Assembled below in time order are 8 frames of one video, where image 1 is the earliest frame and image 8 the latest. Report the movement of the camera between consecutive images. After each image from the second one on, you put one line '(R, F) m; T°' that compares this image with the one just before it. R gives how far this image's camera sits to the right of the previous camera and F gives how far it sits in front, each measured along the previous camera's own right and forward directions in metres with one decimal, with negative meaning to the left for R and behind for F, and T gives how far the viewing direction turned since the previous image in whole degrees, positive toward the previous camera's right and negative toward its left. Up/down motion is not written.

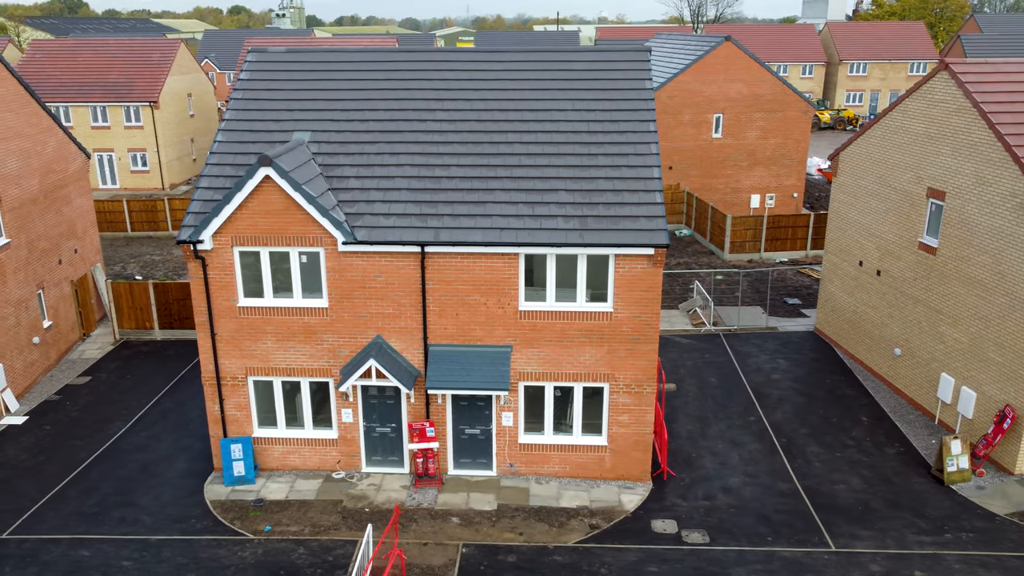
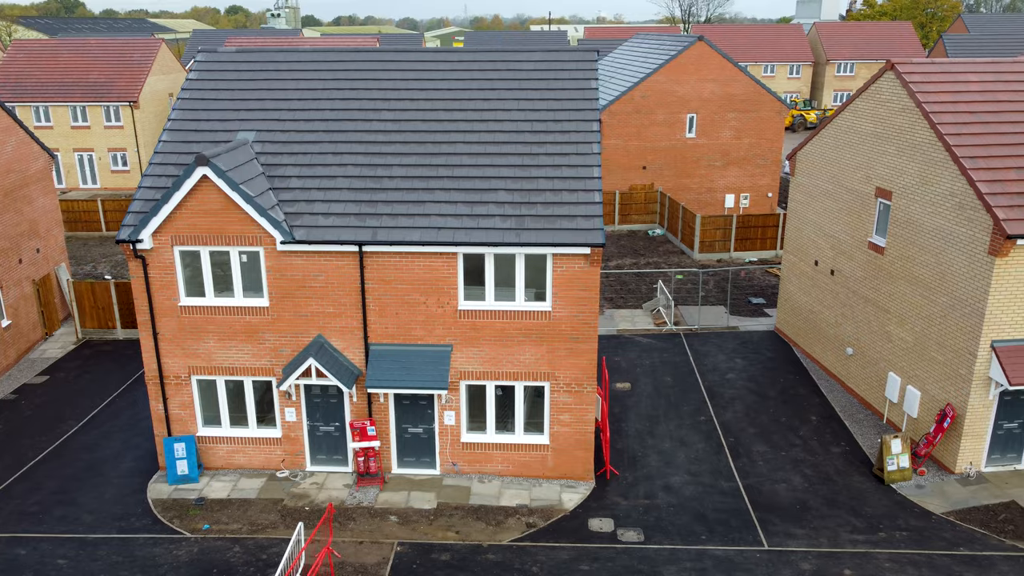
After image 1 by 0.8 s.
(+1.2, 0.0) m; 0°
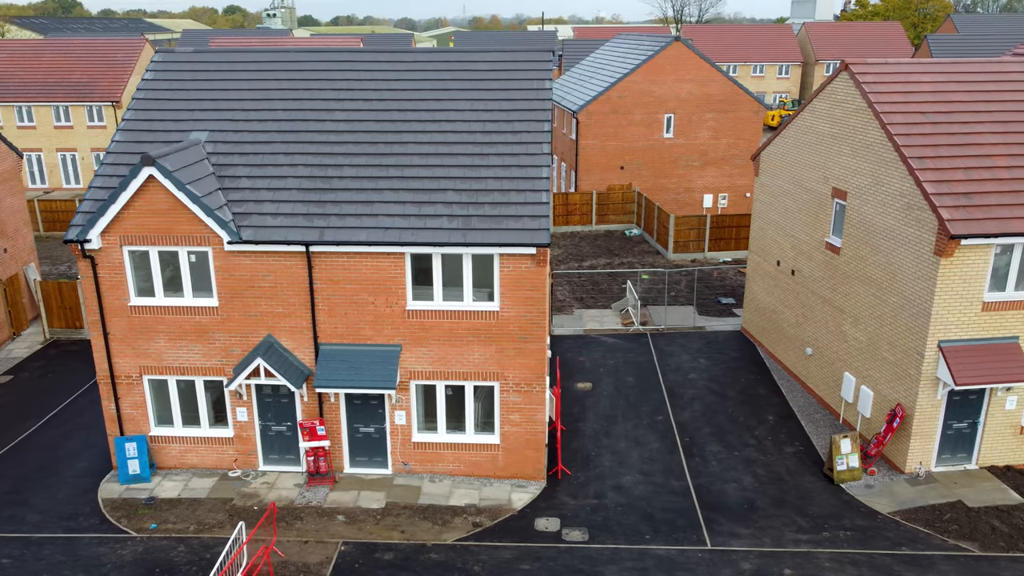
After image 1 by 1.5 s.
(+1.0, 0.0) m; 0°
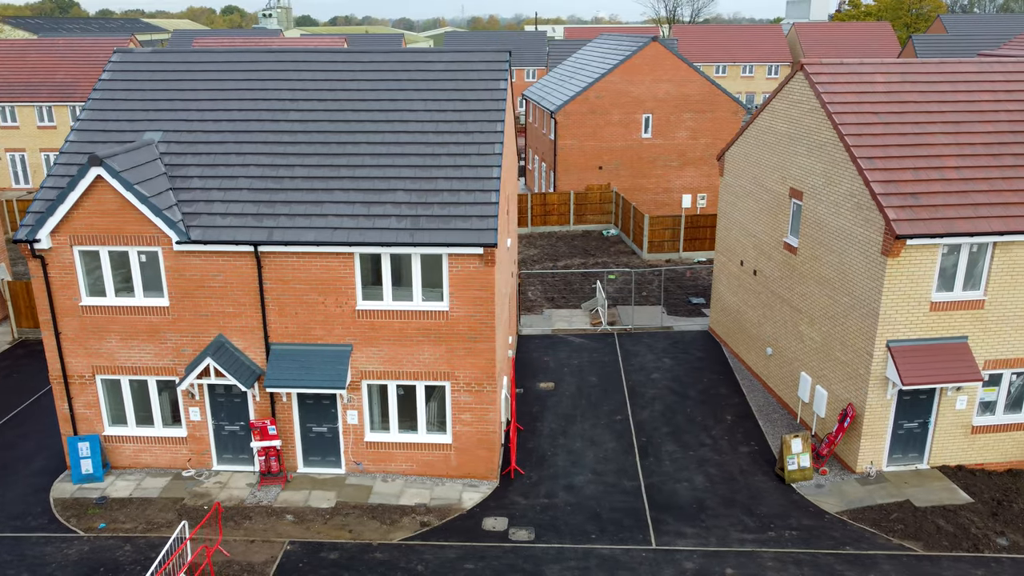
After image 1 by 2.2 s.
(+1.0, 0.0) m; 0°
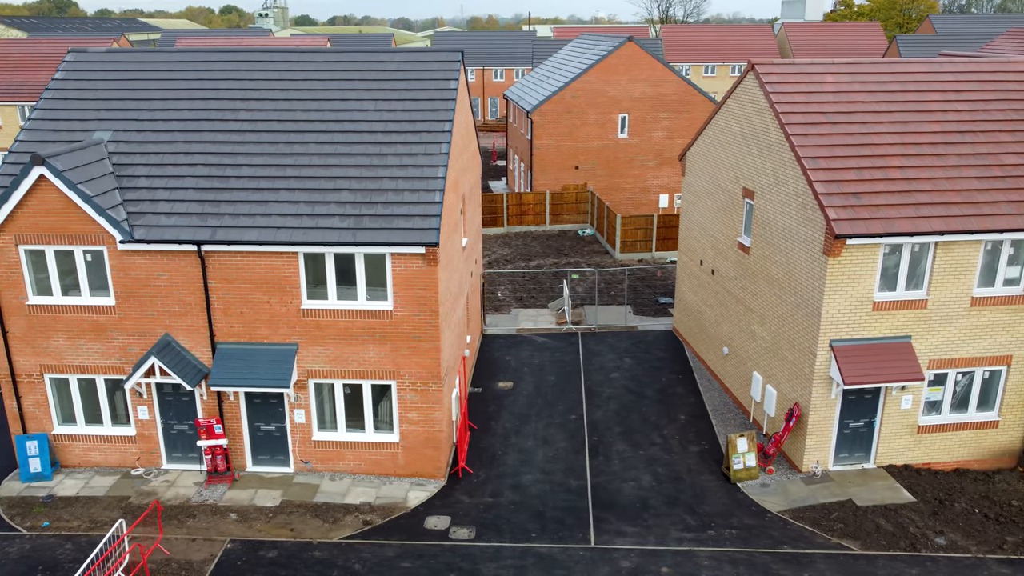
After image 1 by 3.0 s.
(+1.1, 0.0) m; 0°
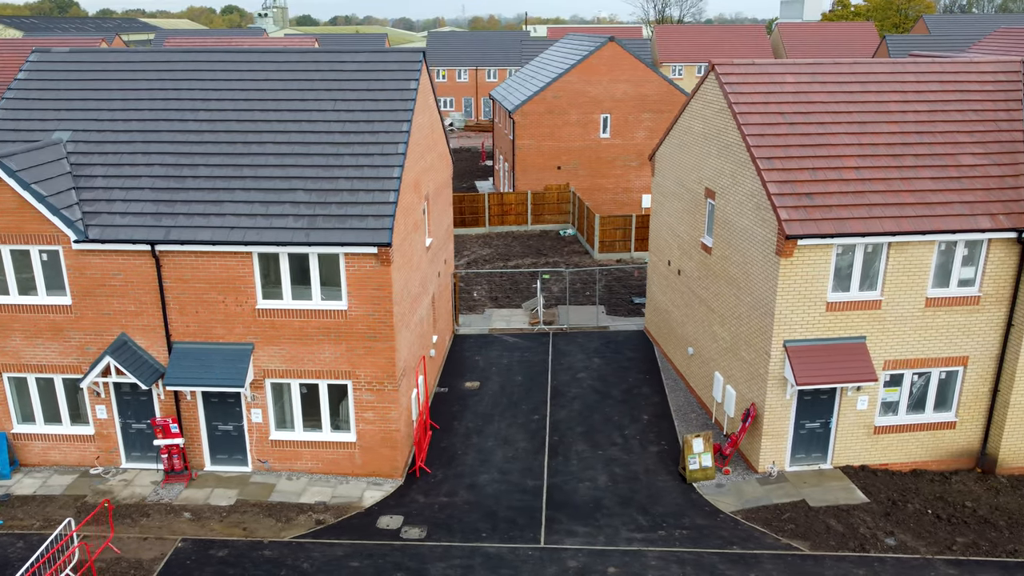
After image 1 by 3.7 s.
(+0.9, 0.0) m; 0°
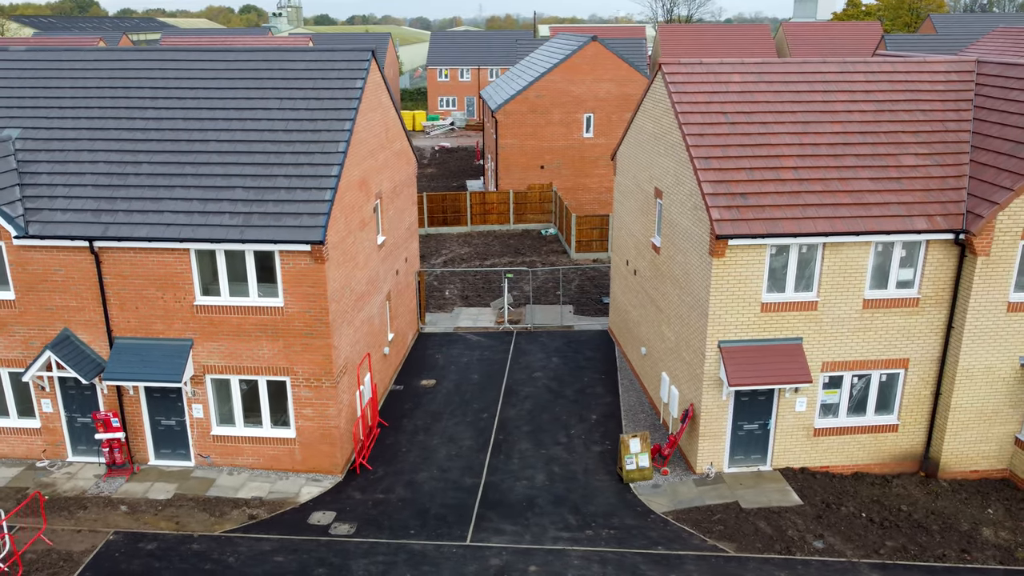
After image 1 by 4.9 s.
(+1.6, 0.0) m; -1°
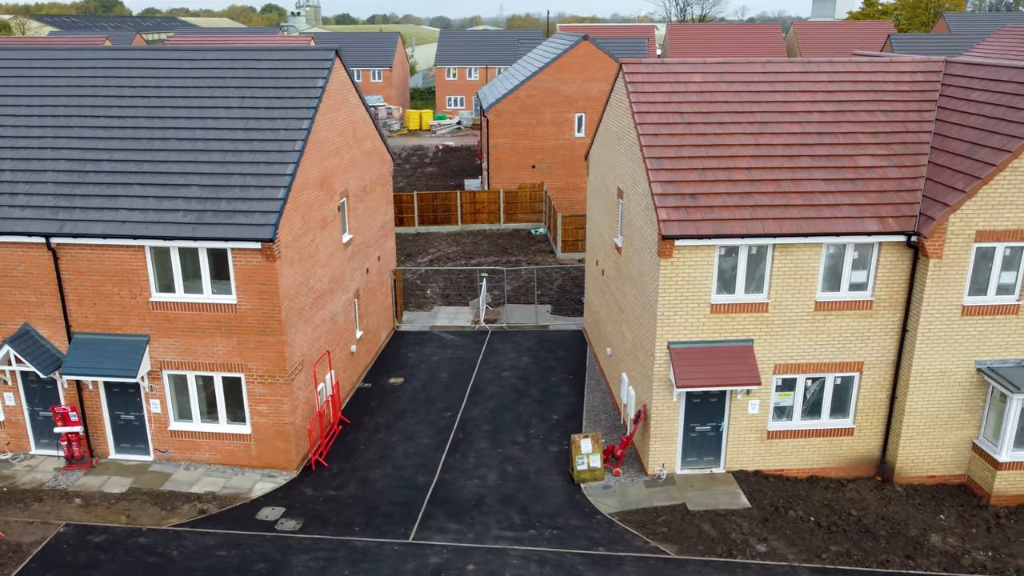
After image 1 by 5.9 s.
(+1.4, 0.0) m; -1°
